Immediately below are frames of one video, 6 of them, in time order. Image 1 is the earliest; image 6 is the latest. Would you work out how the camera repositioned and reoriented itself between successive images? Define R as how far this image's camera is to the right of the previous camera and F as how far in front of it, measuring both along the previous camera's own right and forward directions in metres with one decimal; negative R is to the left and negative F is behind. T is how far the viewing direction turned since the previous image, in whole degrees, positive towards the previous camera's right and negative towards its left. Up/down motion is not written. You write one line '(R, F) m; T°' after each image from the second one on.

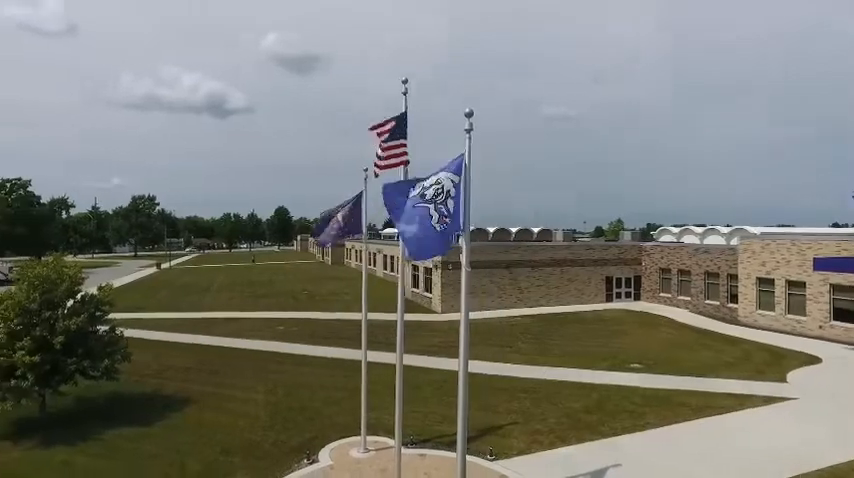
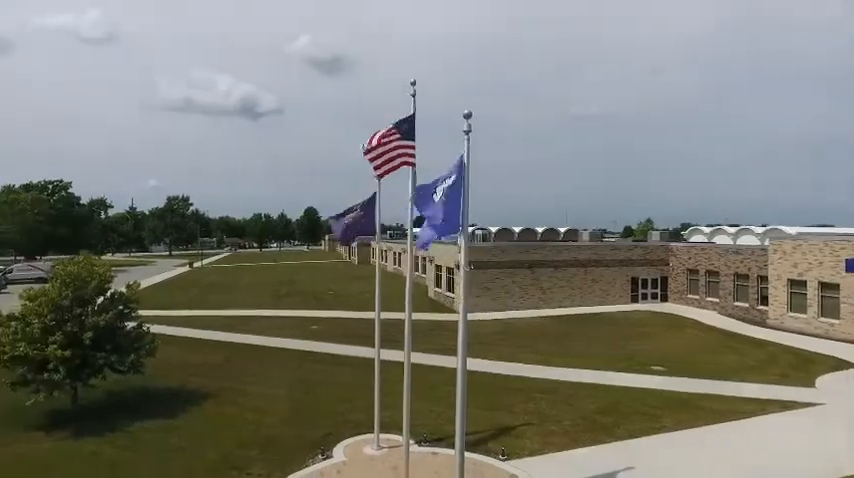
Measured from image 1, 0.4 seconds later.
(+0.4, -0.1) m; -3°
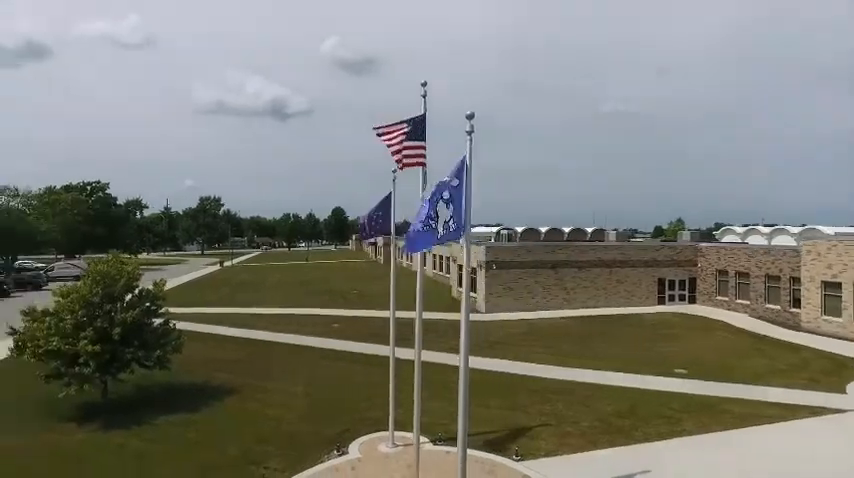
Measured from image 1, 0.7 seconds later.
(+0.3, -0.1) m; -3°
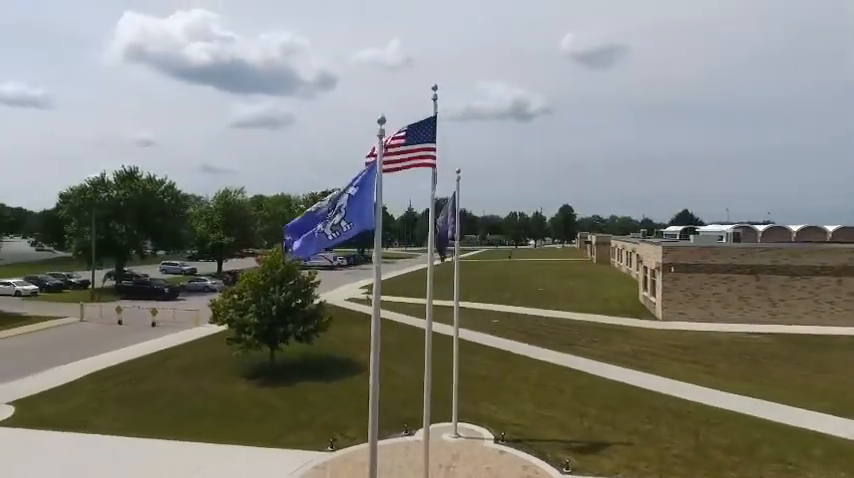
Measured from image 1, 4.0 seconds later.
(+4.5, +0.6) m; -26°
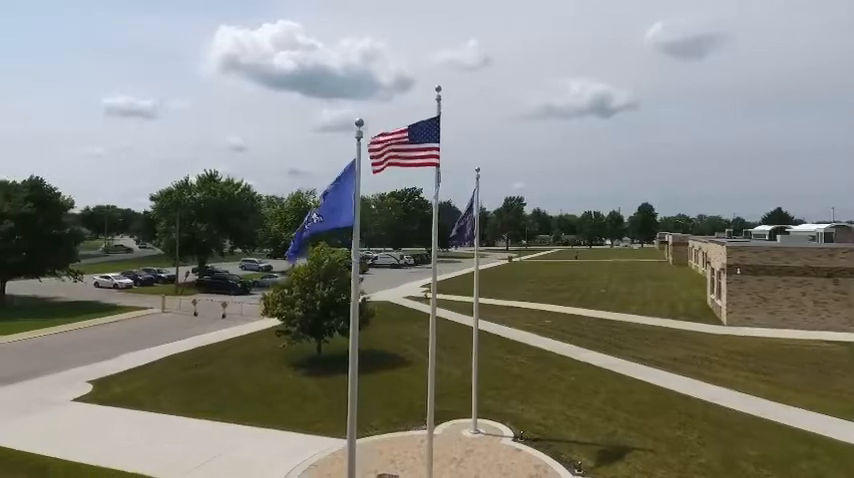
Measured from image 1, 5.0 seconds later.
(+1.5, -0.2) m; -8°
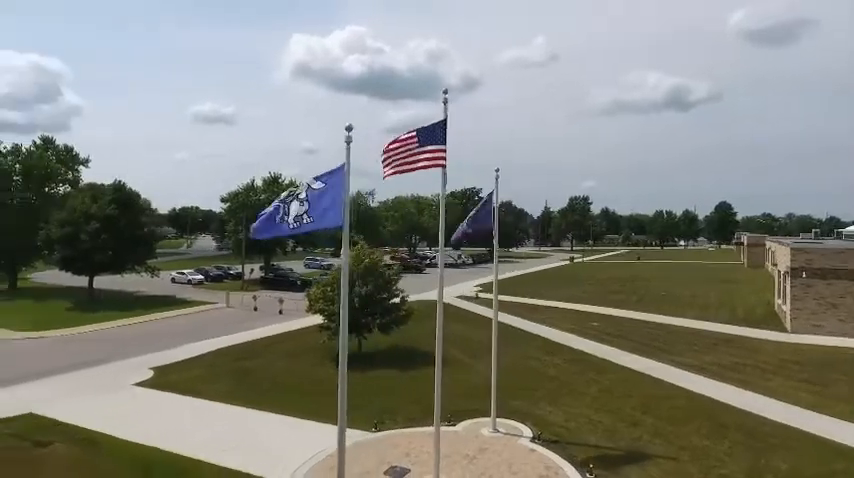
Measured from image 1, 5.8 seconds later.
(+1.3, -0.2) m; -7°
